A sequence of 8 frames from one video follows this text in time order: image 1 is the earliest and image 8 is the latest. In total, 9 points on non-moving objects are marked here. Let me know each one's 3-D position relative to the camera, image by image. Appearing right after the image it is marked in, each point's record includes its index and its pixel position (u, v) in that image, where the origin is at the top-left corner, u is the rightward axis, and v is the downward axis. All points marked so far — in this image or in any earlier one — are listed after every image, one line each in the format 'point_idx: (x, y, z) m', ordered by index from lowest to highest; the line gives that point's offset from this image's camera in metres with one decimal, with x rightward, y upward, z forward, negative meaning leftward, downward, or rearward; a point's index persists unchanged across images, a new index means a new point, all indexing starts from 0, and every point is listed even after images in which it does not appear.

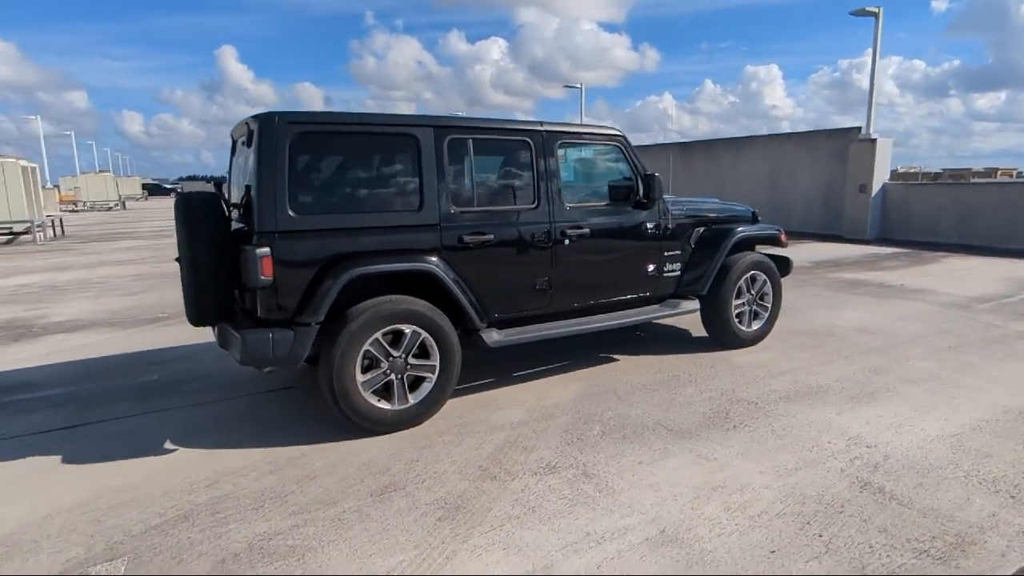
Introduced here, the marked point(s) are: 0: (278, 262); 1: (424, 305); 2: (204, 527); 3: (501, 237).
0: (-1.6, +0.2, +4.1) m
1: (-0.7, -0.1, +4.6) m
2: (-1.7, -1.3, +3.4) m
3: (-0.1, +0.4, +4.8) m
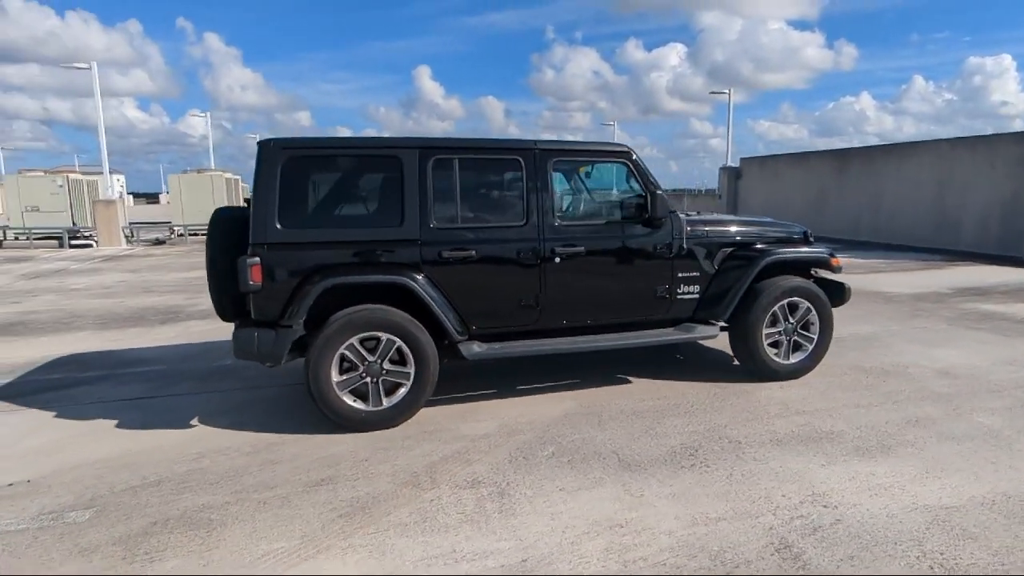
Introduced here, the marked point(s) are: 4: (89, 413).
0: (-1.9, +0.1, +4.6) m
1: (-0.9, -0.2, +4.8) m
2: (-2.3, -1.3, +4.0) m
3: (-0.2, +0.3, +4.9) m
4: (-3.9, -1.2, +5.6) m
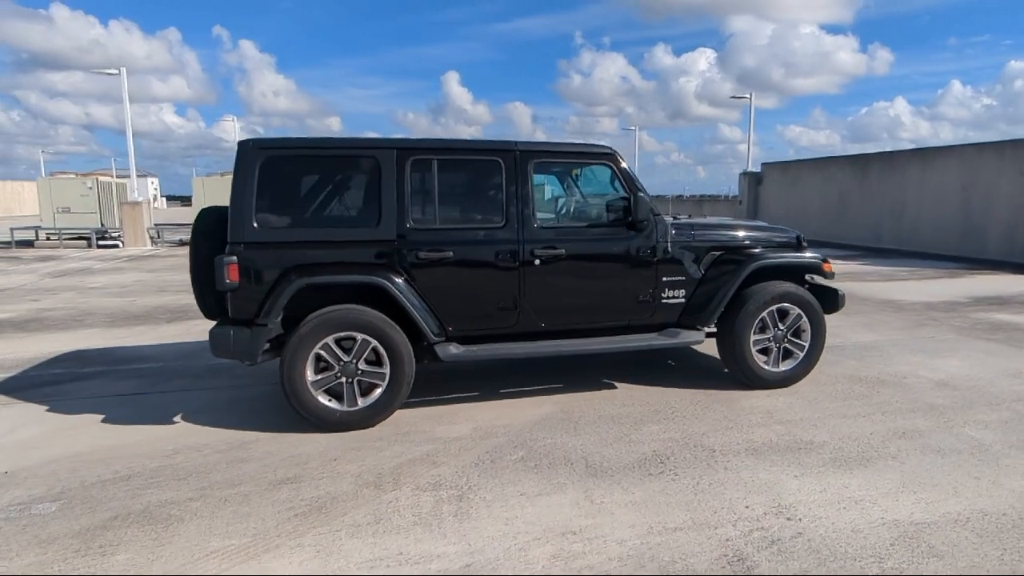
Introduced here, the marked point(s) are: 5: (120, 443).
0: (-2.1, +0.1, +4.6) m
1: (-1.1, -0.2, +4.8) m
2: (-2.5, -1.3, +4.0) m
3: (-0.4, +0.3, +4.9) m
4: (-4.1, -1.1, +5.7) m
5: (-3.1, -1.2, +4.8) m
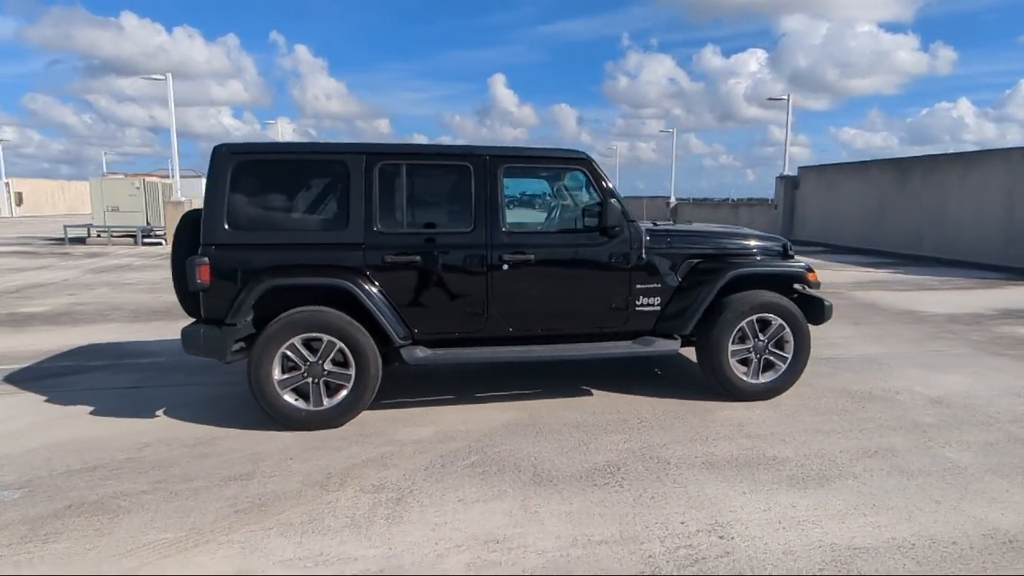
0: (-2.3, +0.1, +4.8) m
1: (-1.3, -0.2, +4.9) m
2: (-2.9, -1.3, +4.2) m
3: (-0.7, +0.2, +4.9) m
4: (-4.3, -1.1, +6.0) m
5: (-3.4, -1.2, +5.0) m
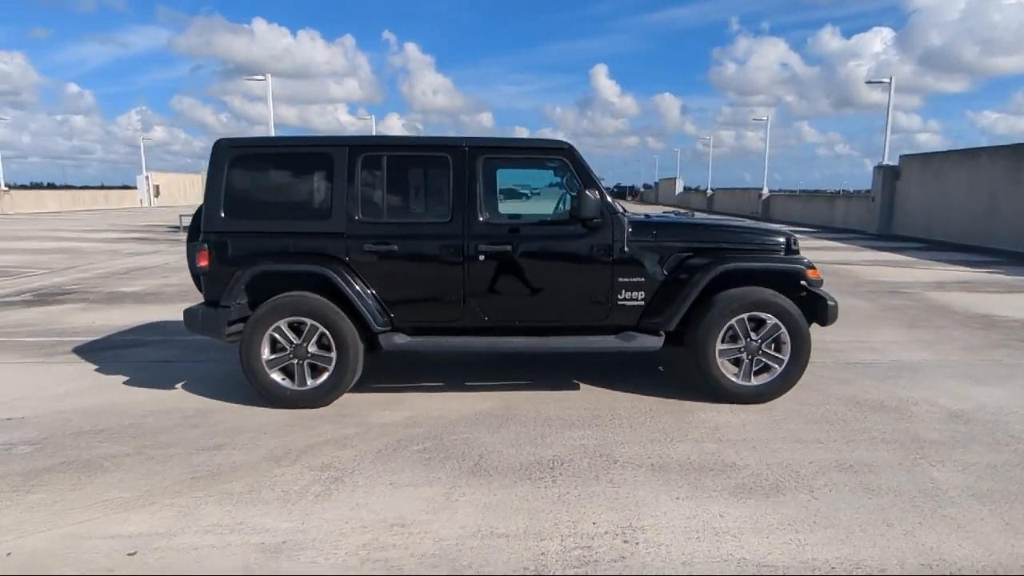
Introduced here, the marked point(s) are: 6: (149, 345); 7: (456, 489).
0: (-2.5, +0.3, +5.1) m
1: (-1.6, -0.1, +5.1) m
2: (-3.2, -1.2, +4.6) m
3: (-0.9, +0.3, +5.0) m
4: (-4.3, -0.9, +6.7) m
5: (-3.6, -1.0, +5.5) m
6: (-4.6, -0.7, +7.7) m
7: (-0.3, -1.2, +3.7) m
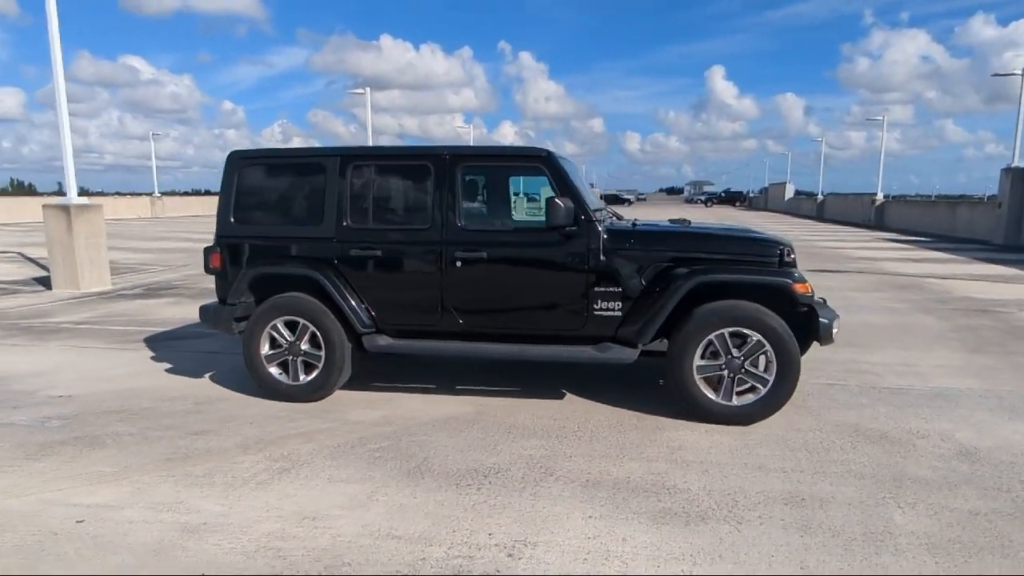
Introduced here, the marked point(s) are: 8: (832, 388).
0: (-2.7, +0.3, +5.6) m
1: (-1.7, -0.1, +5.4) m
2: (-3.4, -1.1, +5.2) m
3: (-1.1, +0.3, +5.2) m
4: (-4.2, -0.9, +7.4) m
5: (-3.6, -1.0, +6.1) m
6: (-4.3, -0.7, +8.5) m
7: (-0.8, -1.2, +3.8) m
8: (+2.9, -0.9, +5.5) m
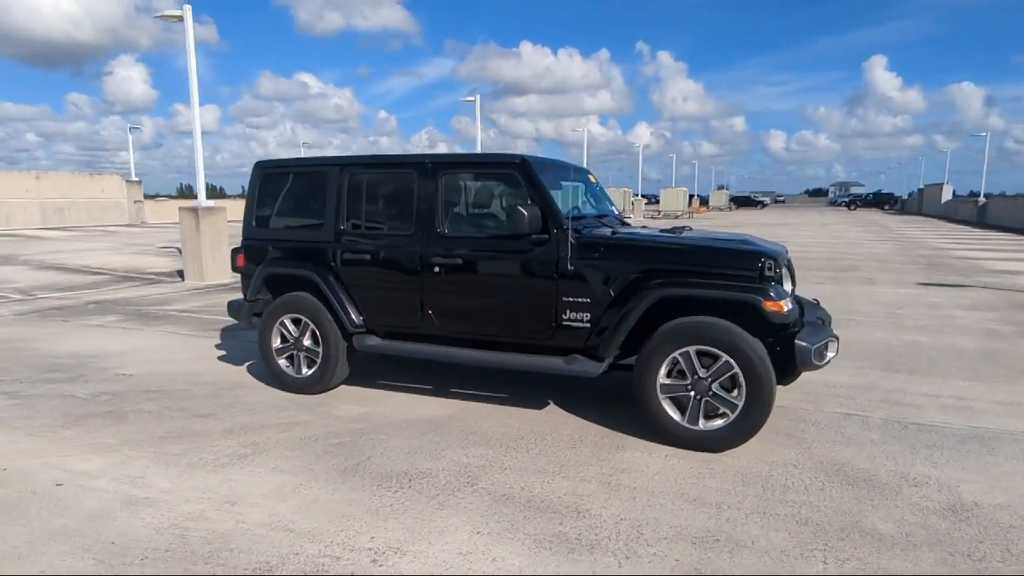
0: (-2.7, +0.3, +6.1) m
1: (-1.8, -0.1, +5.7) m
2: (-3.6, -1.1, +5.9) m
3: (-1.2, +0.3, +5.4) m
4: (-3.8, -0.8, +8.2) m
5: (-3.6, -1.0, +6.9) m
6: (-3.7, -0.6, +9.3) m
7: (-1.3, -1.3, +3.9) m
8: (+2.7, -1.1, +4.9) m
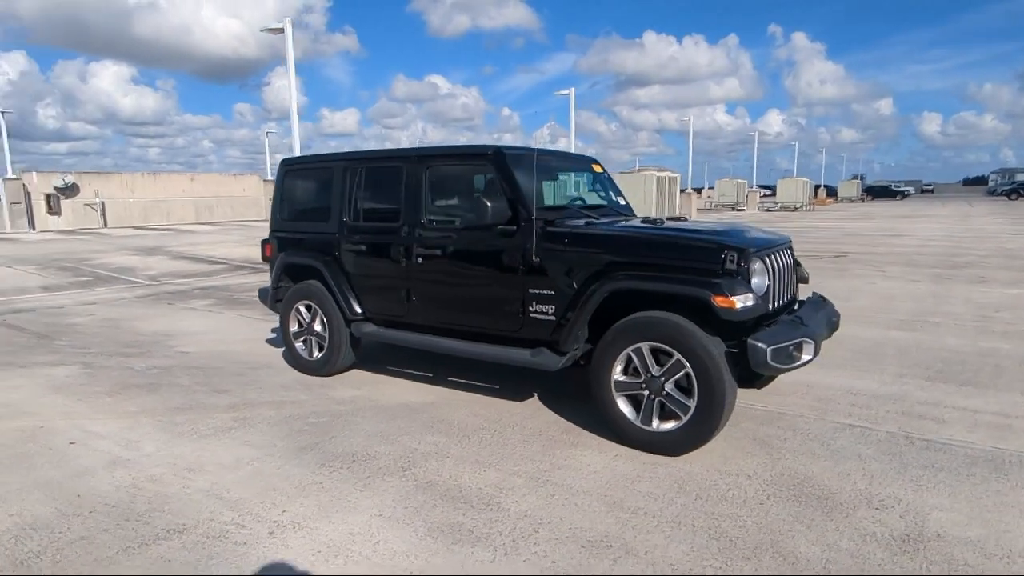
0: (-2.6, +0.5, +6.6) m
1: (-1.8, 0.0, +6.0) m
2: (-3.5, -0.9, +6.6) m
3: (-1.3, +0.4, +5.6) m
4: (-3.4, -0.6, +8.9) m
5: (-3.4, -0.8, +7.5) m
6: (-3.0, -0.4, +9.9) m
7: (-1.7, -1.2, +4.2) m
8: (+2.4, -1.0, +4.4) m
